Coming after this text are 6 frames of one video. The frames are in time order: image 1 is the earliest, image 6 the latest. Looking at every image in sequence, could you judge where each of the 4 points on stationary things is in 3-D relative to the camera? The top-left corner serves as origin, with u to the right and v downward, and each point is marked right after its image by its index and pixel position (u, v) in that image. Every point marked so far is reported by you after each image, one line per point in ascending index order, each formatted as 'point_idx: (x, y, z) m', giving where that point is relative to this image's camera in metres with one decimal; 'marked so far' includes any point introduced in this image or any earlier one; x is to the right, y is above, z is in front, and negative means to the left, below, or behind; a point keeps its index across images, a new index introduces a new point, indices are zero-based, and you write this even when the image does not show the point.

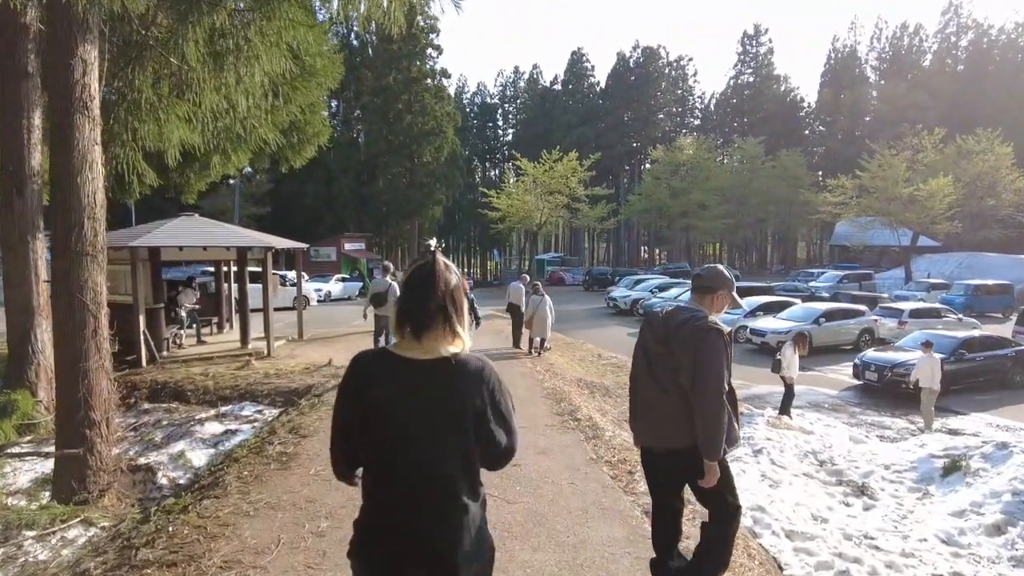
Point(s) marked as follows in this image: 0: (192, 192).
0: (-5.4, +1.6, +11.0) m
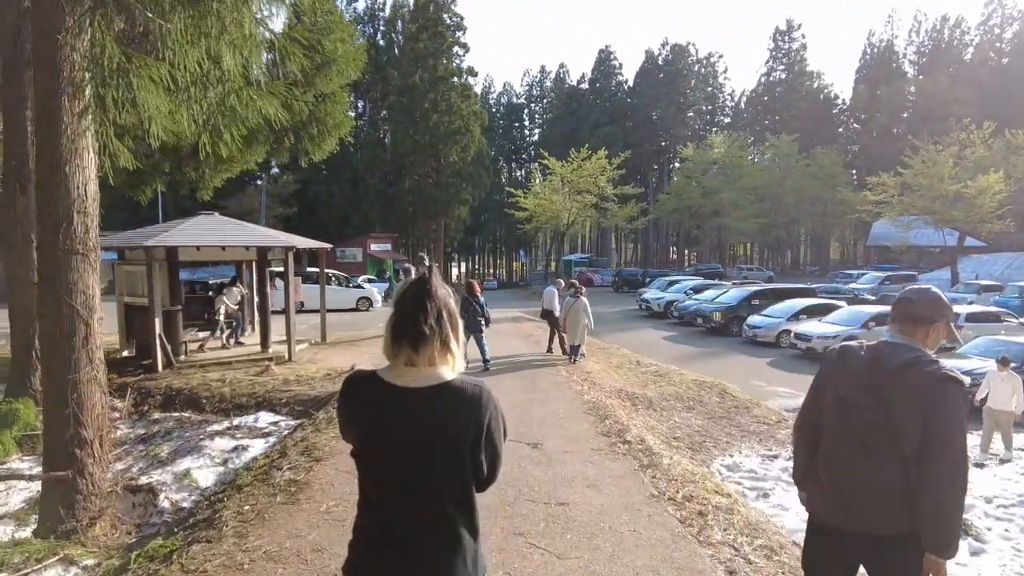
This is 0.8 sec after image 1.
0: (-4.9, +1.6, +10.4) m
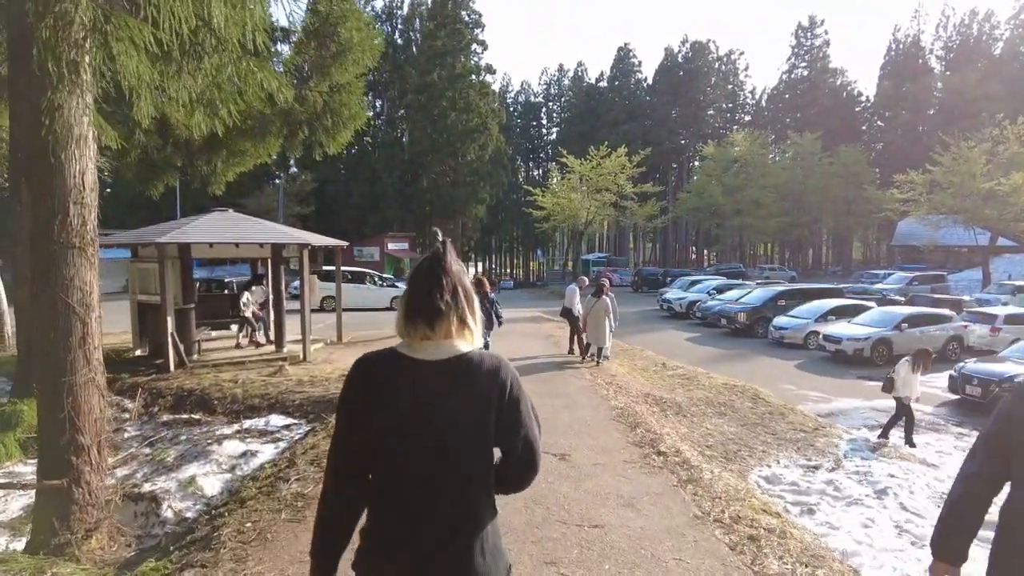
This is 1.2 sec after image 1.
0: (-4.6, +1.6, +10.1) m
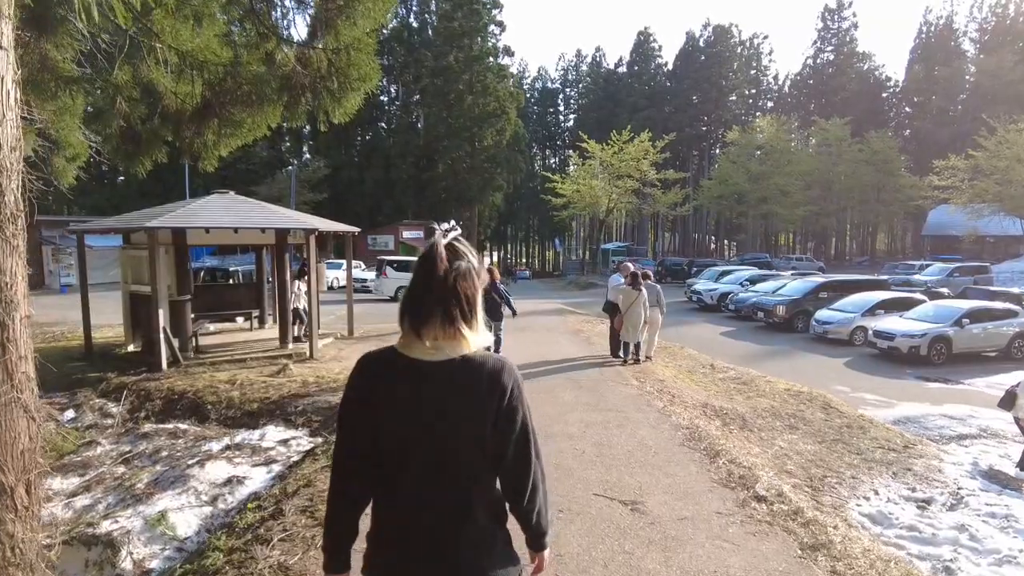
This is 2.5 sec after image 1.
0: (-4.1, +1.8, +8.9) m
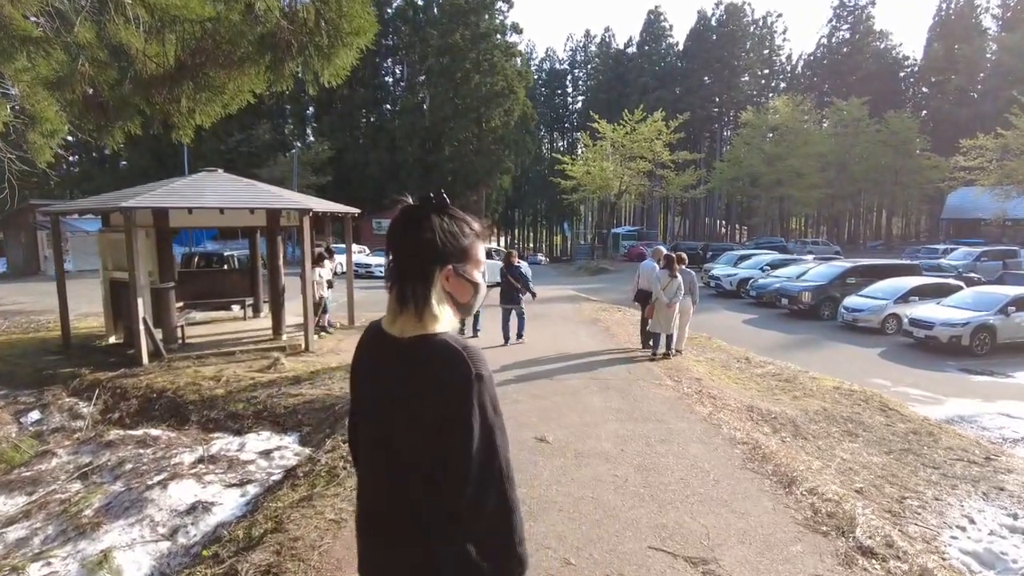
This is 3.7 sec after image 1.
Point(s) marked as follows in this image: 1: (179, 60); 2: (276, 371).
0: (-3.9, +1.9, +7.9) m
1: (-3.7, +2.5, +7.1) m
2: (-3.3, -1.2, +9.0) m
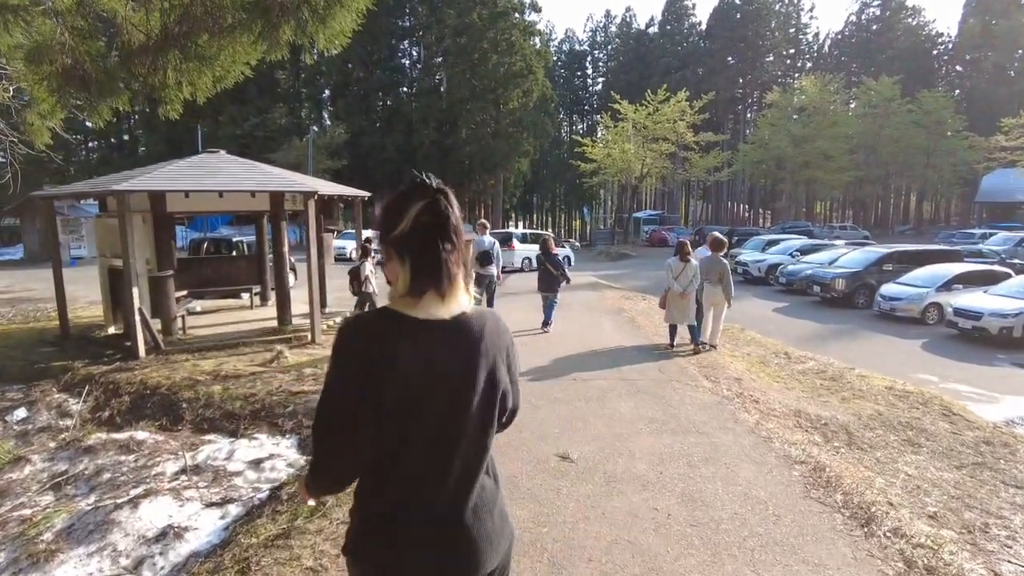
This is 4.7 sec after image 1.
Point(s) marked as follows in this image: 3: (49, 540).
0: (-3.7, +2.1, +7.3) m
1: (-3.5, +2.6, +6.5) m
2: (-3.0, -1.0, +8.4) m
3: (-2.9, -1.6, +4.1) m
